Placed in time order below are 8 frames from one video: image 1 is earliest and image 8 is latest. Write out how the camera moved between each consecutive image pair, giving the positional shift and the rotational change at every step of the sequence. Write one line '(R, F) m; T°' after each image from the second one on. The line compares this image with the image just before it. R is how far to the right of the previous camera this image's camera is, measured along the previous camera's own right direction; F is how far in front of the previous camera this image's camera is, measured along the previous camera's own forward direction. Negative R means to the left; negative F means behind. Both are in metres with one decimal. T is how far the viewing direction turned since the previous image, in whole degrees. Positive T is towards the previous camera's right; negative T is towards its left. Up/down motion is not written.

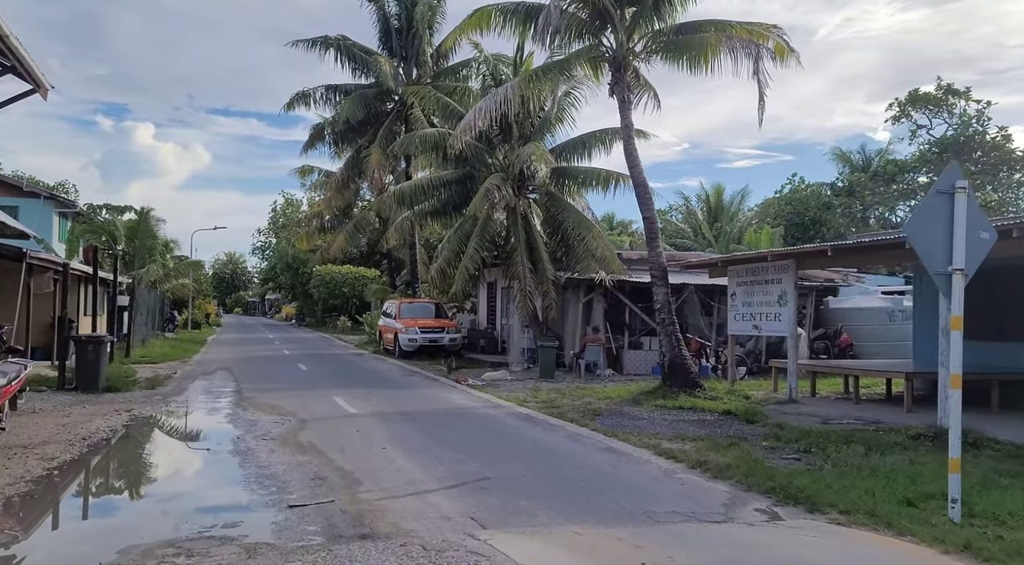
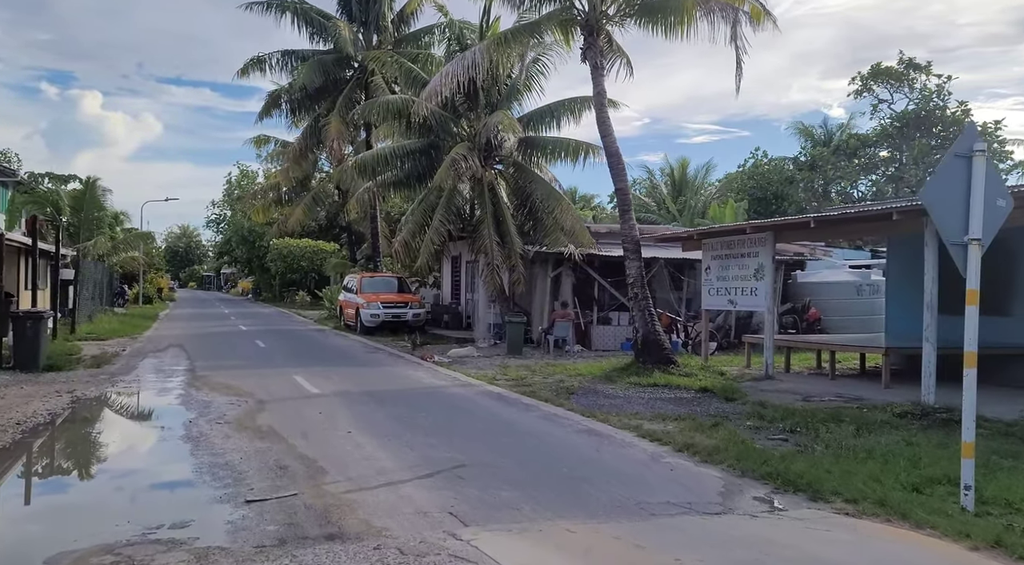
(-0.2, +0.6) m; +3°
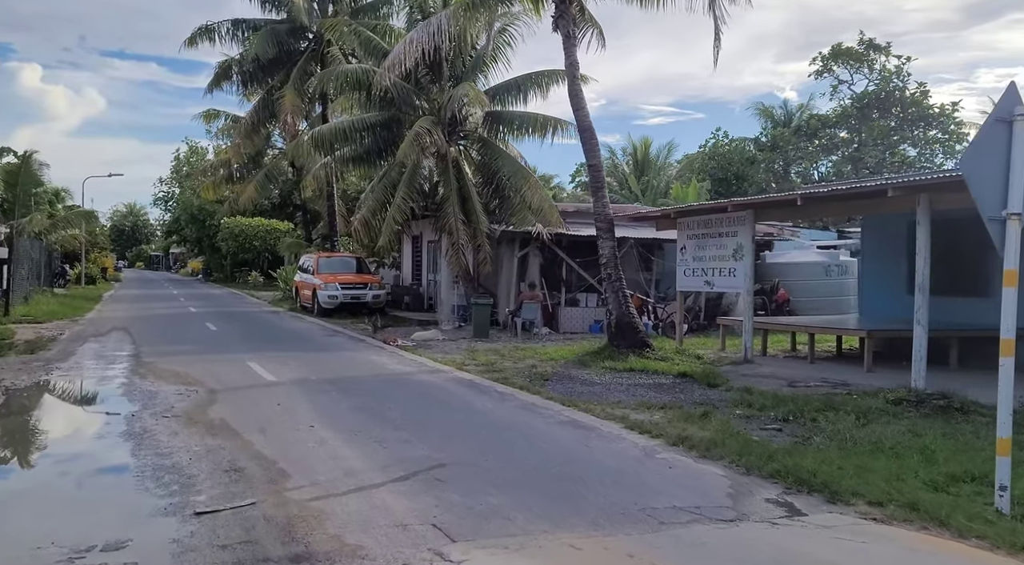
(-0.2, +0.7) m; +3°
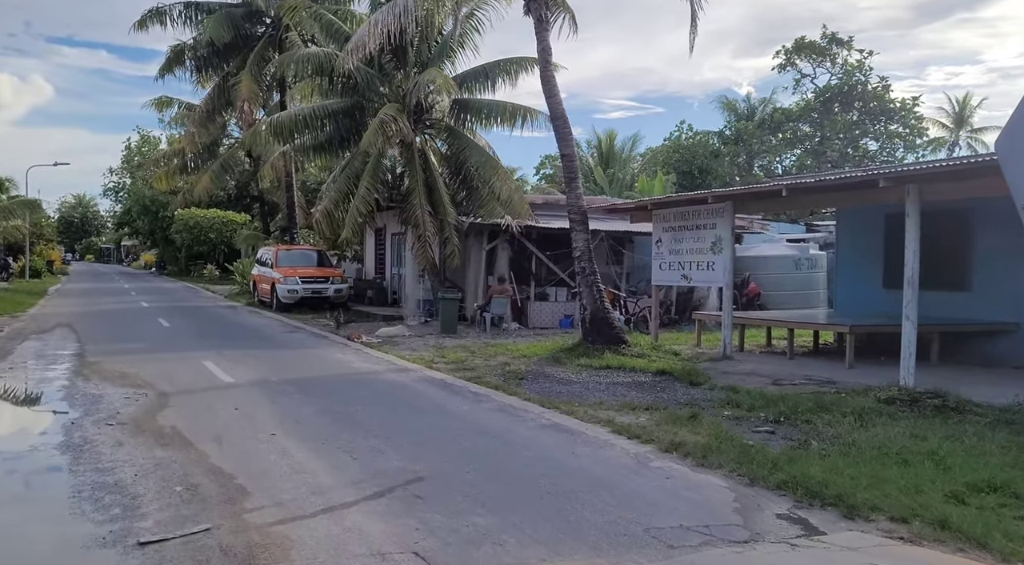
(-0.2, +0.5) m; +3°
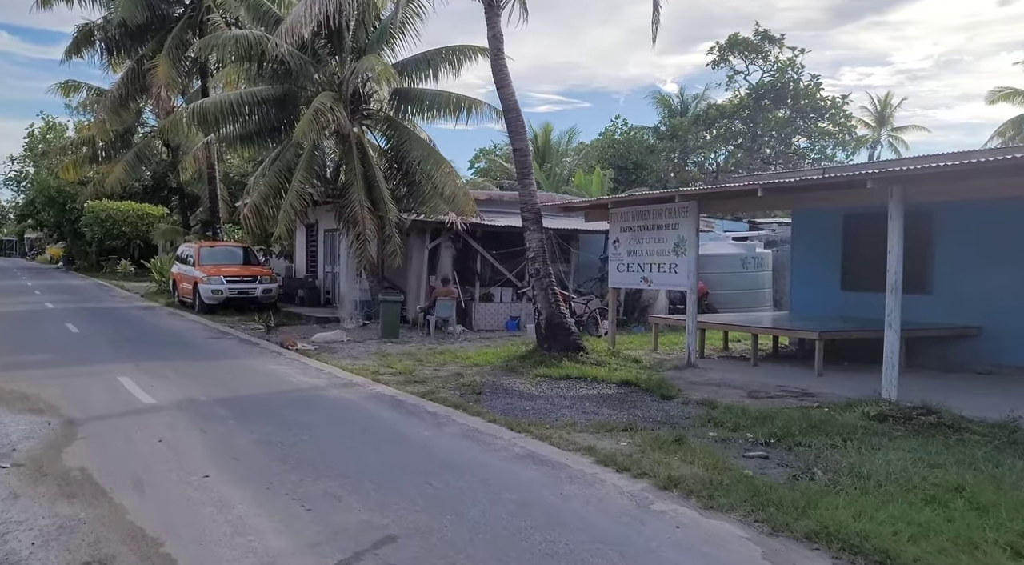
(-0.4, +0.9) m; +5°
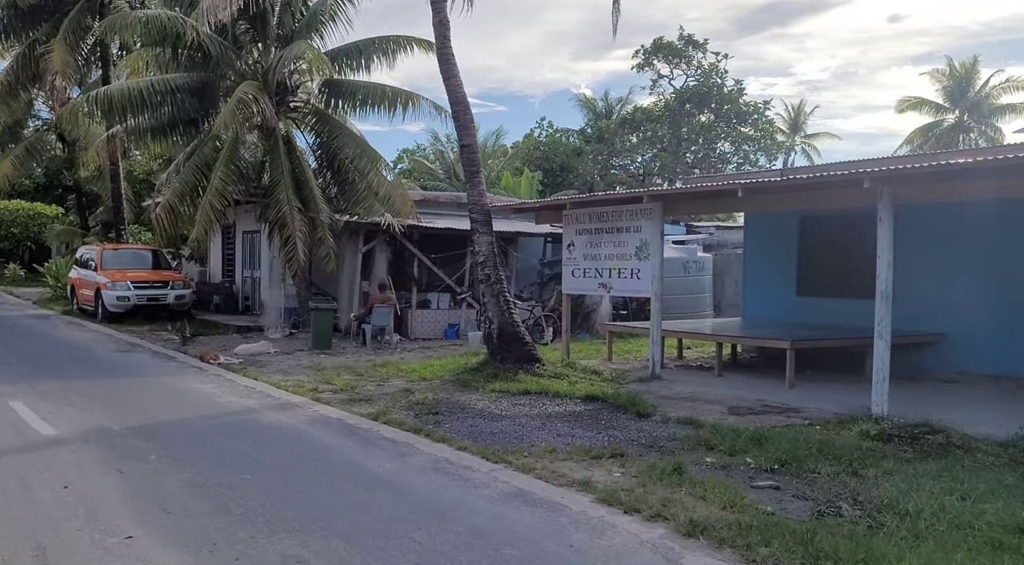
(-0.5, +0.9) m; +6°
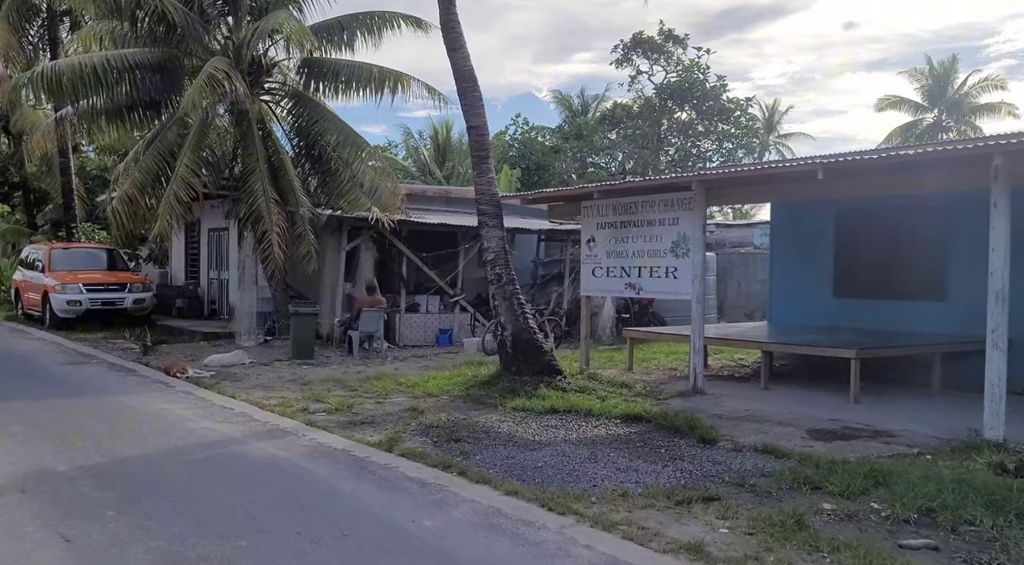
(-0.7, +1.5) m; +3°
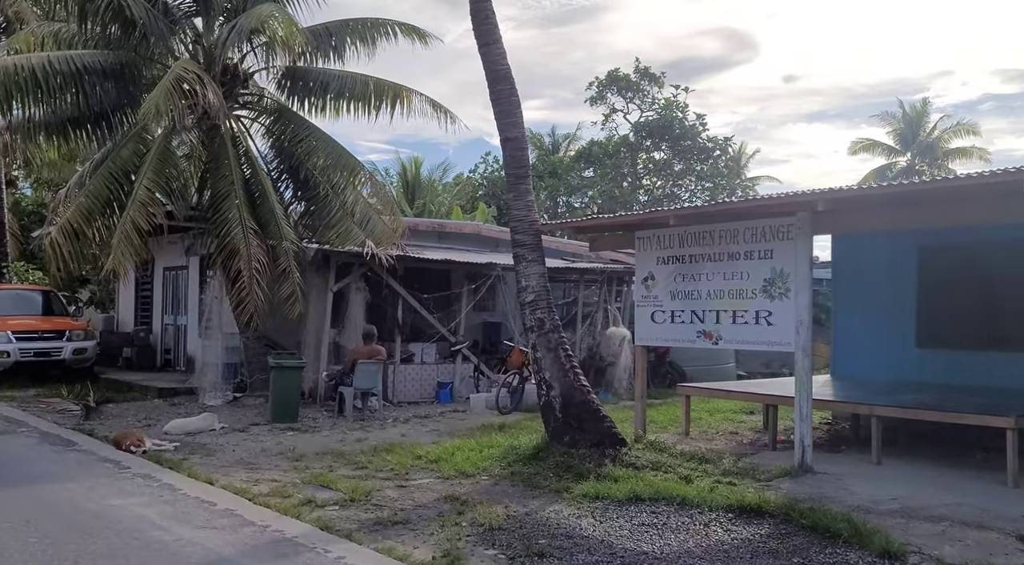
(-1.1, +2.0) m; +4°
